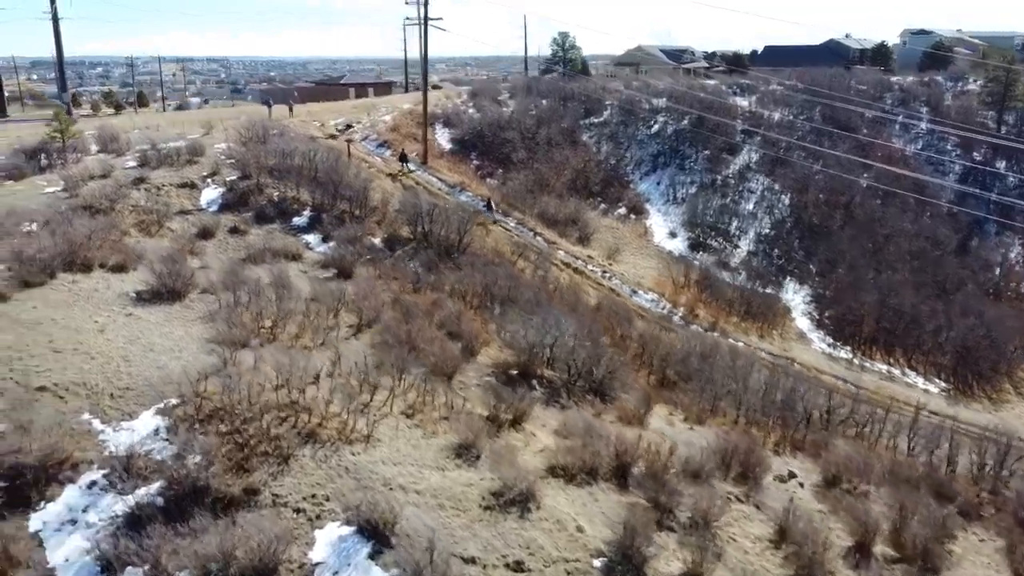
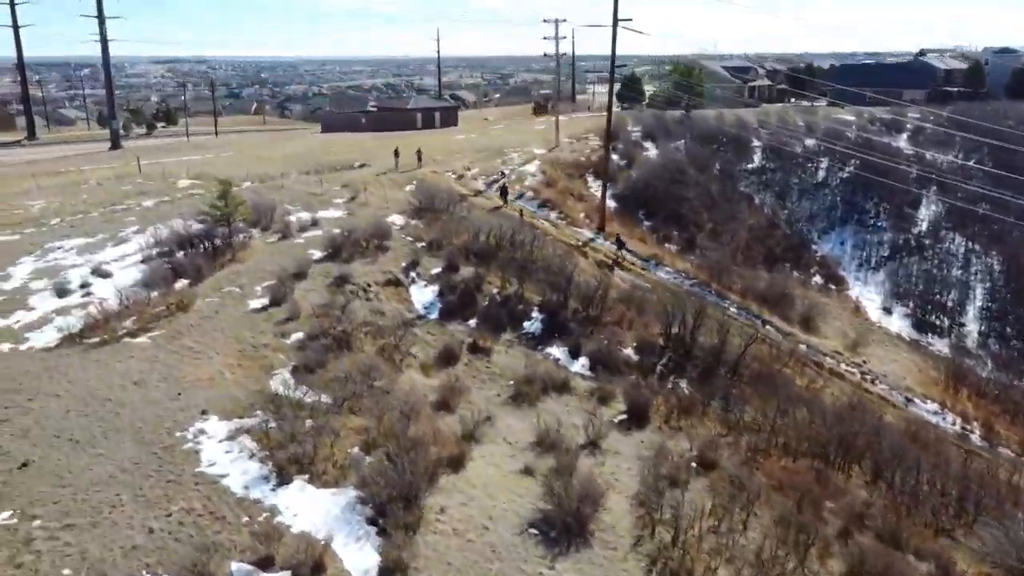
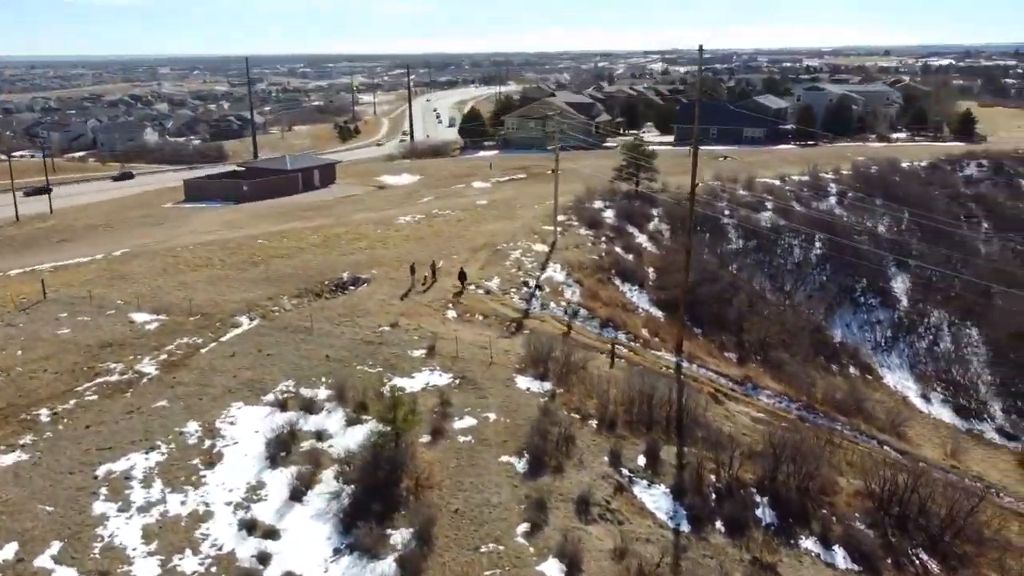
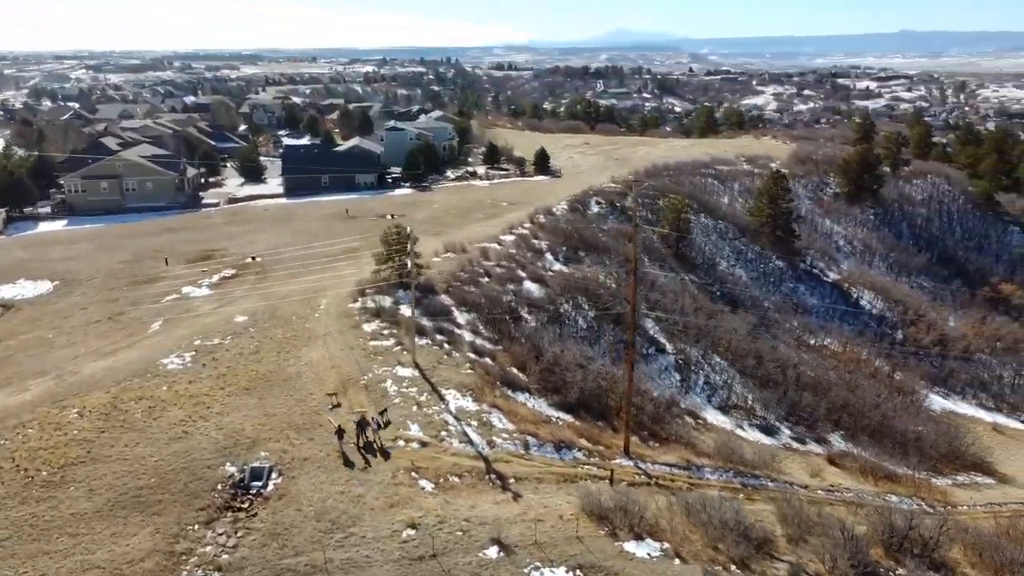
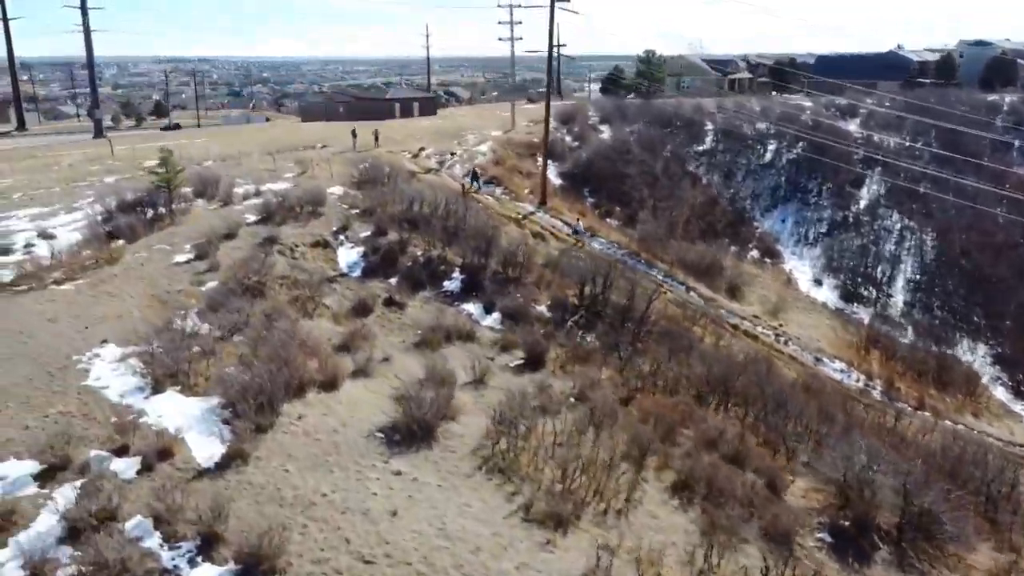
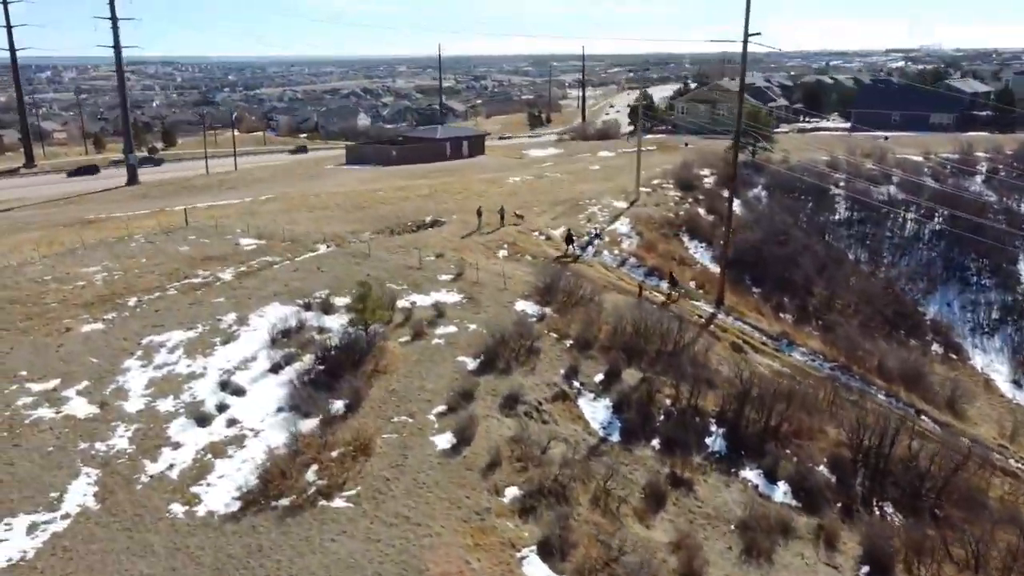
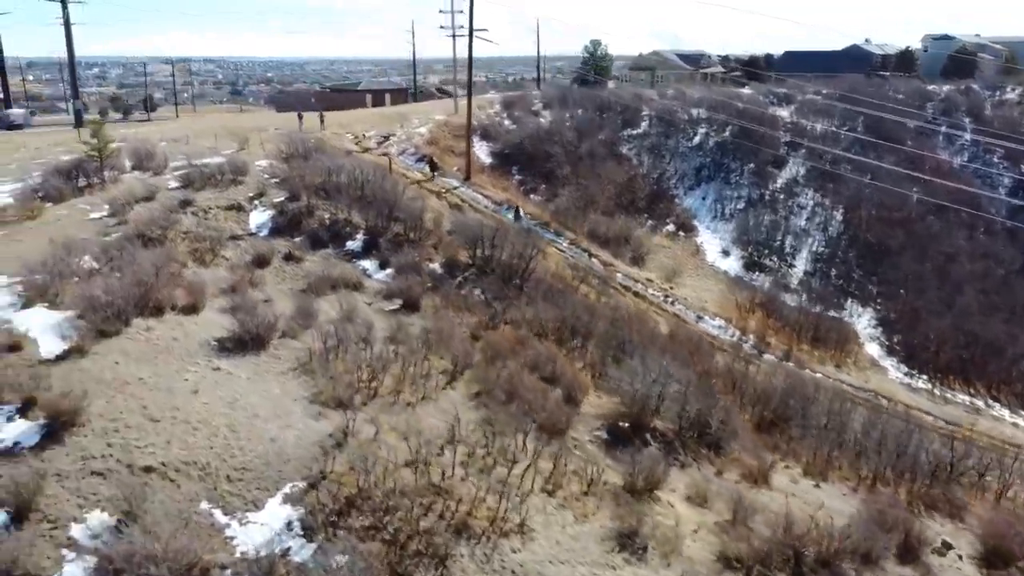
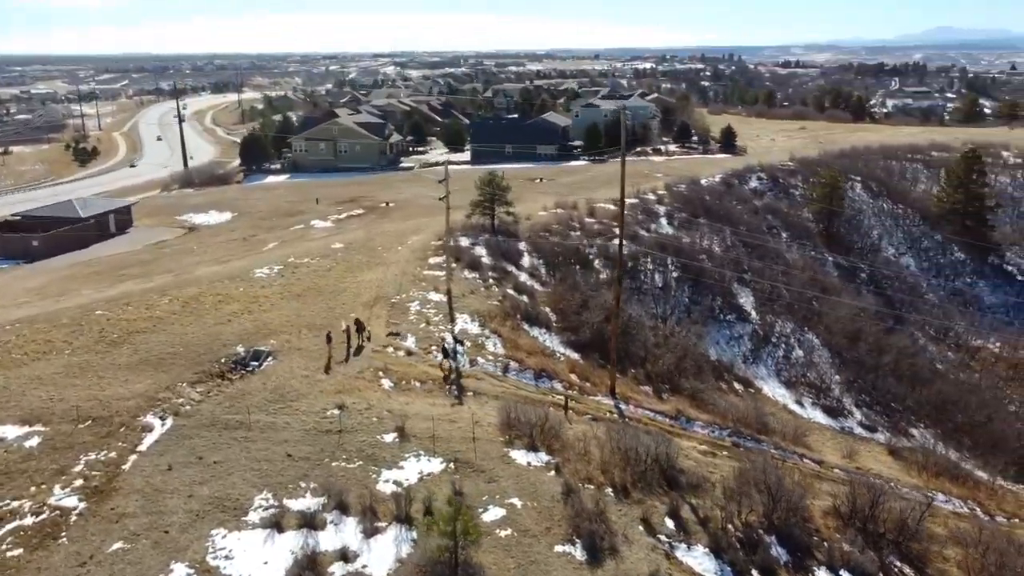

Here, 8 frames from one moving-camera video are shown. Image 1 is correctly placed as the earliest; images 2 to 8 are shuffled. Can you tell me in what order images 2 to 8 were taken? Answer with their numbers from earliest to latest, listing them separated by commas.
7, 5, 2, 6, 3, 8, 4
